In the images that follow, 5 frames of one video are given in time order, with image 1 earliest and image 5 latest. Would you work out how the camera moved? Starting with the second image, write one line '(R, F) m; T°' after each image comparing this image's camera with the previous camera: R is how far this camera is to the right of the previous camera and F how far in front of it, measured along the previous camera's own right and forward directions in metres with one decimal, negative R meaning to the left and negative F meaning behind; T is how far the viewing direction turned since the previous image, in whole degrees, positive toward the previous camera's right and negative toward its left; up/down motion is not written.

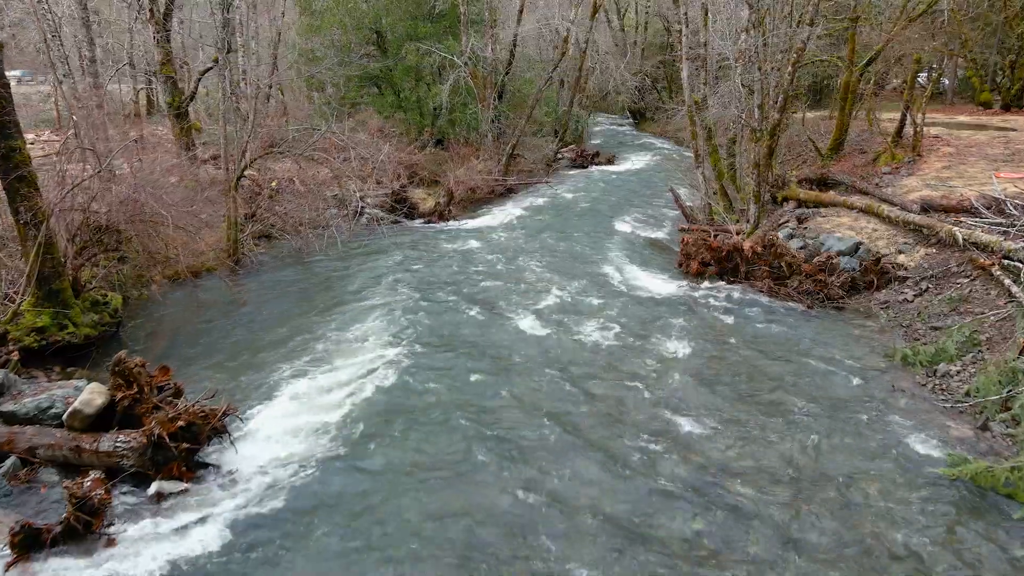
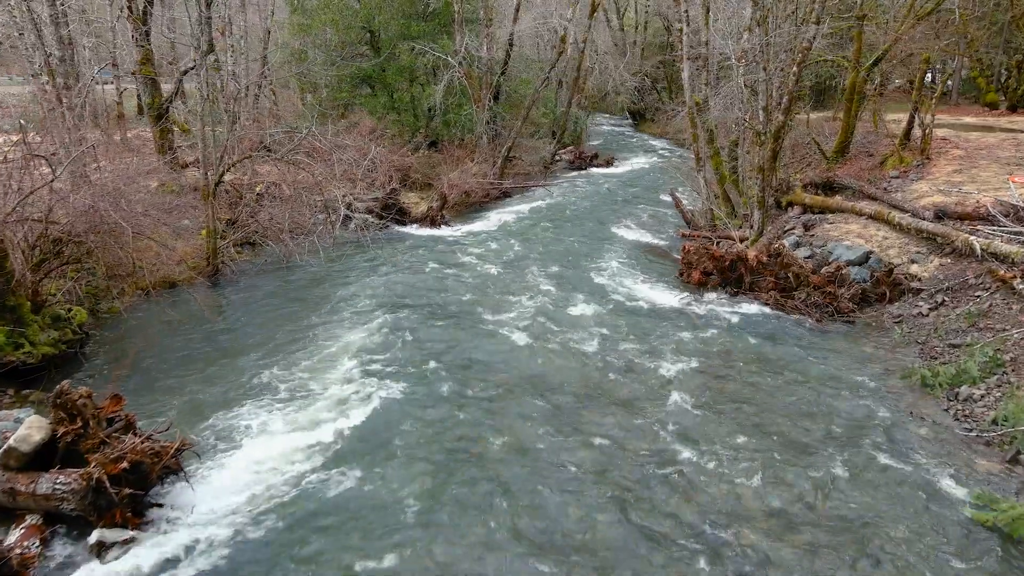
(+0.1, +0.6) m; 0°
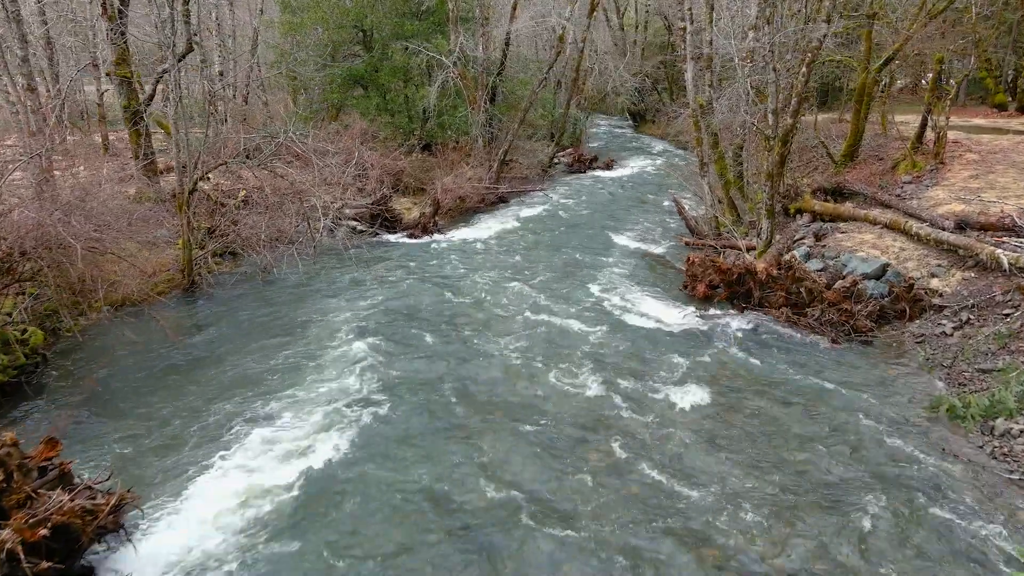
(+0.1, +0.8) m; 0°
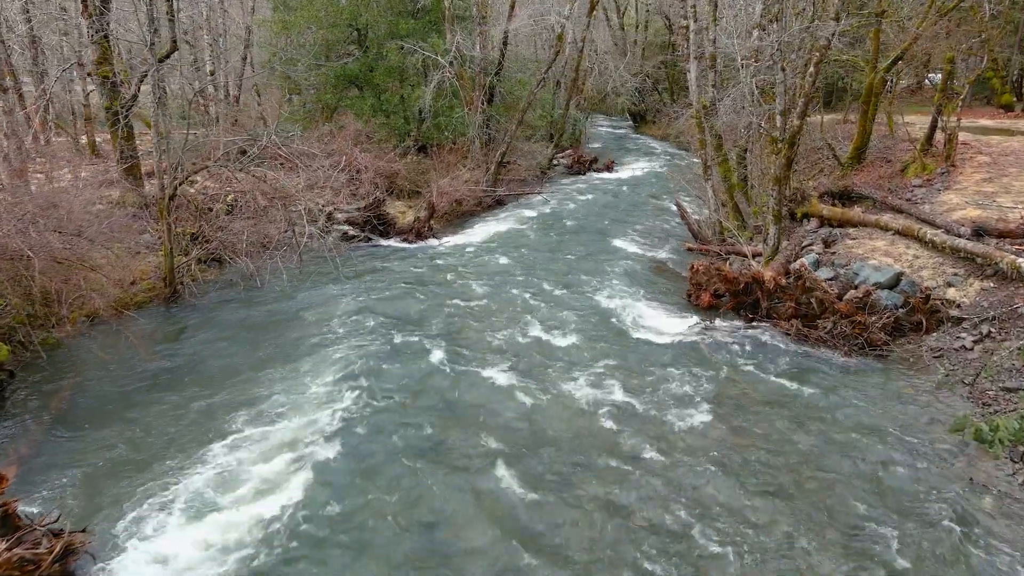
(+0.1, +0.5) m; 0°
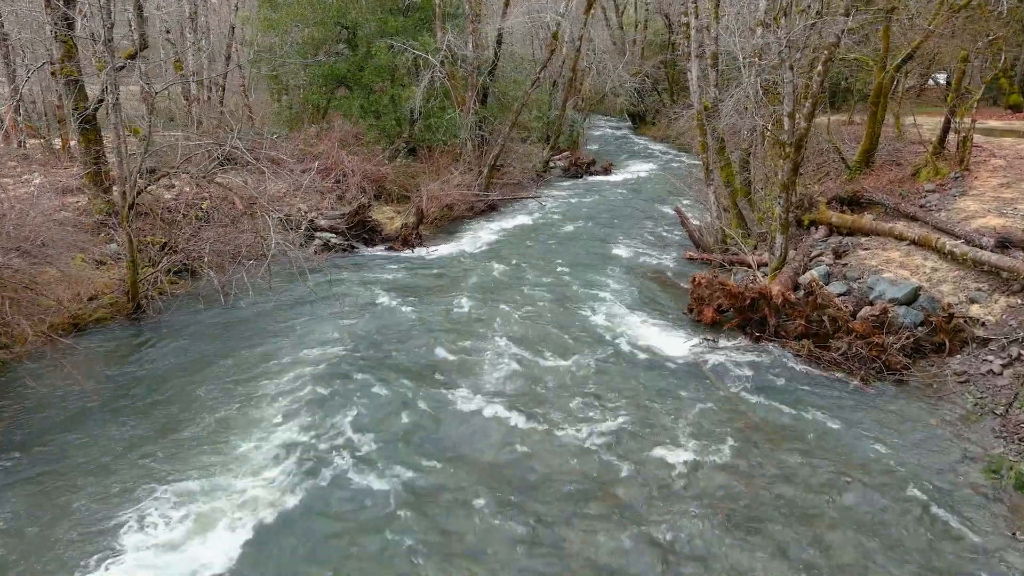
(+0.2, +0.8) m; 0°
